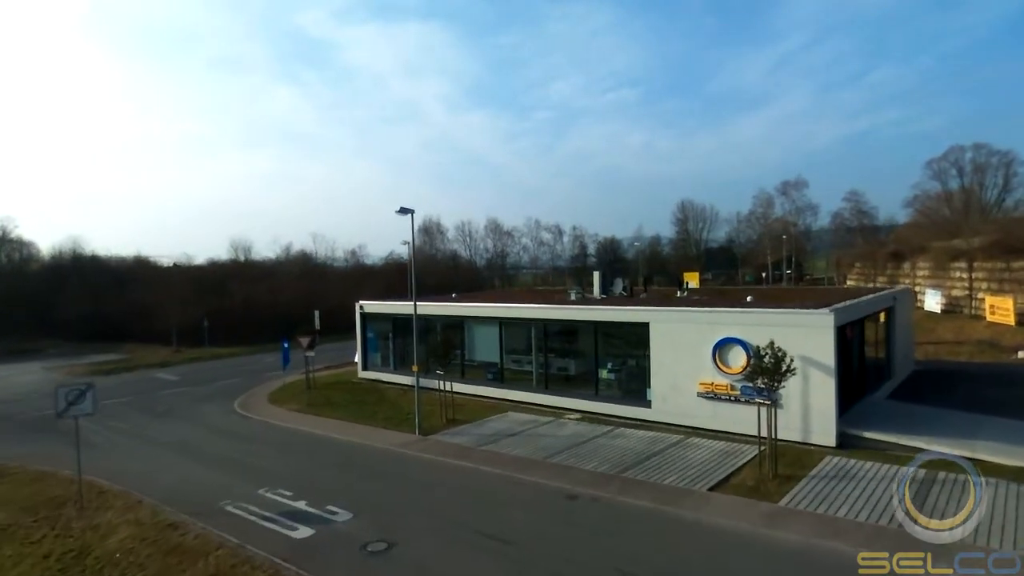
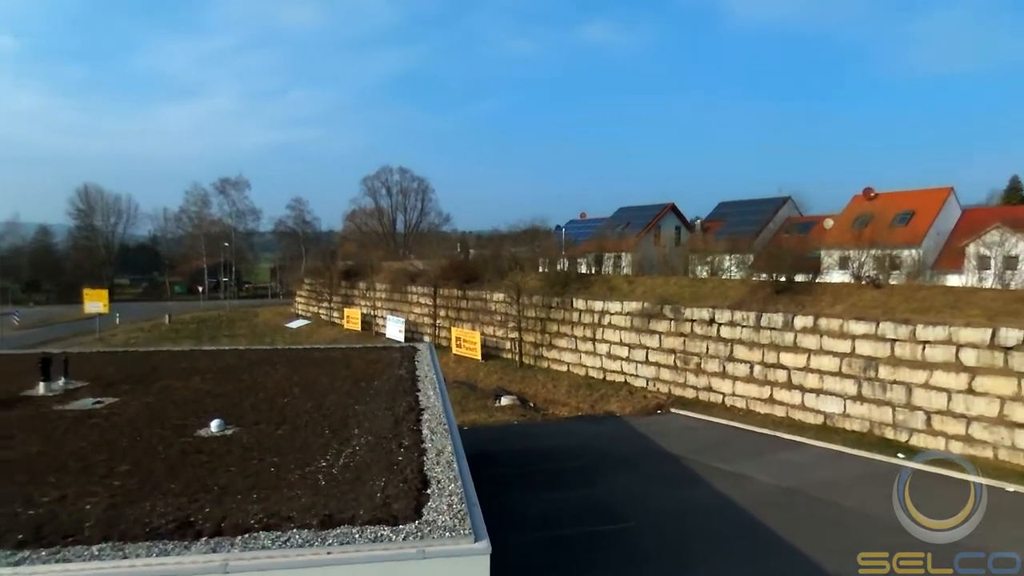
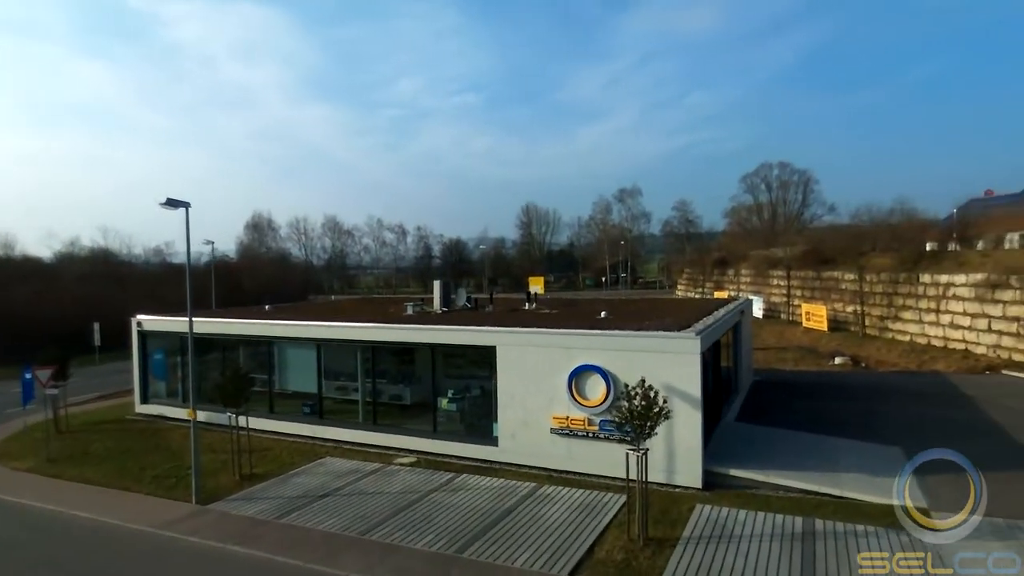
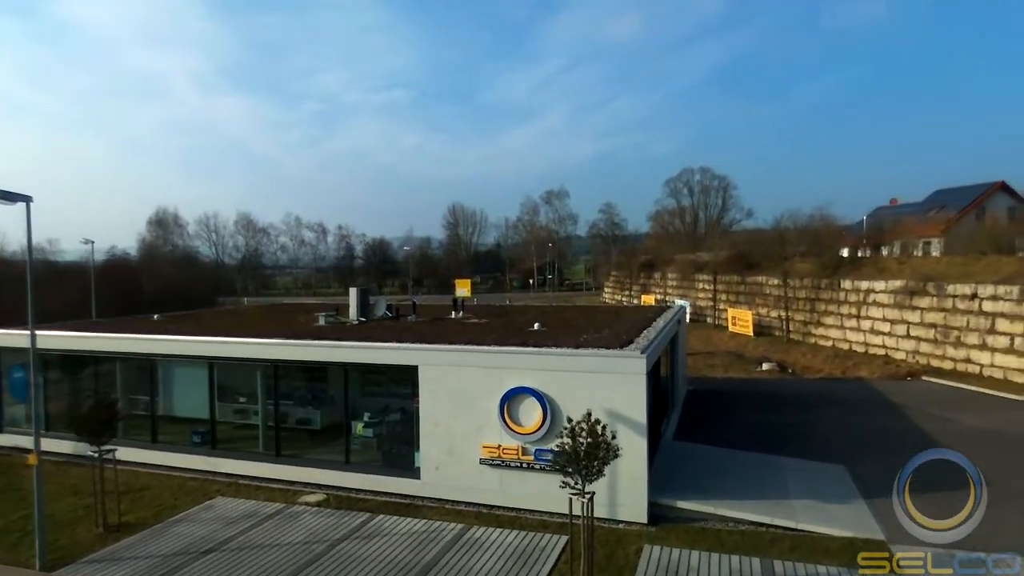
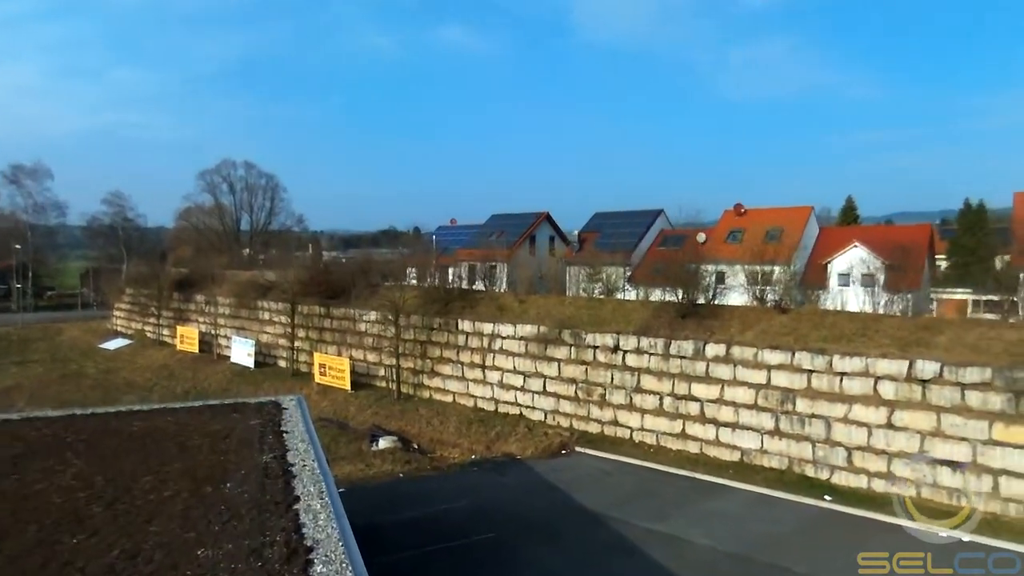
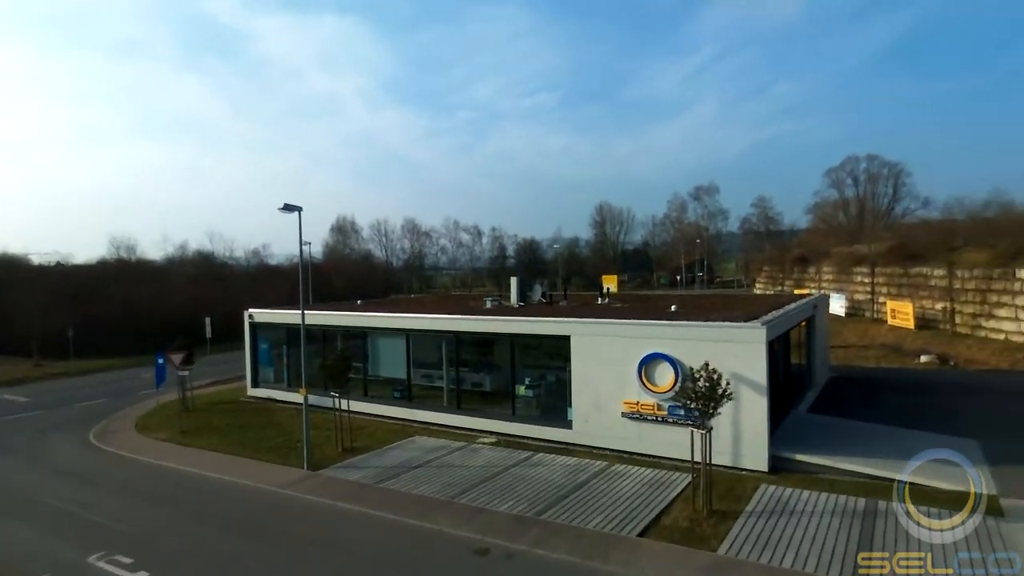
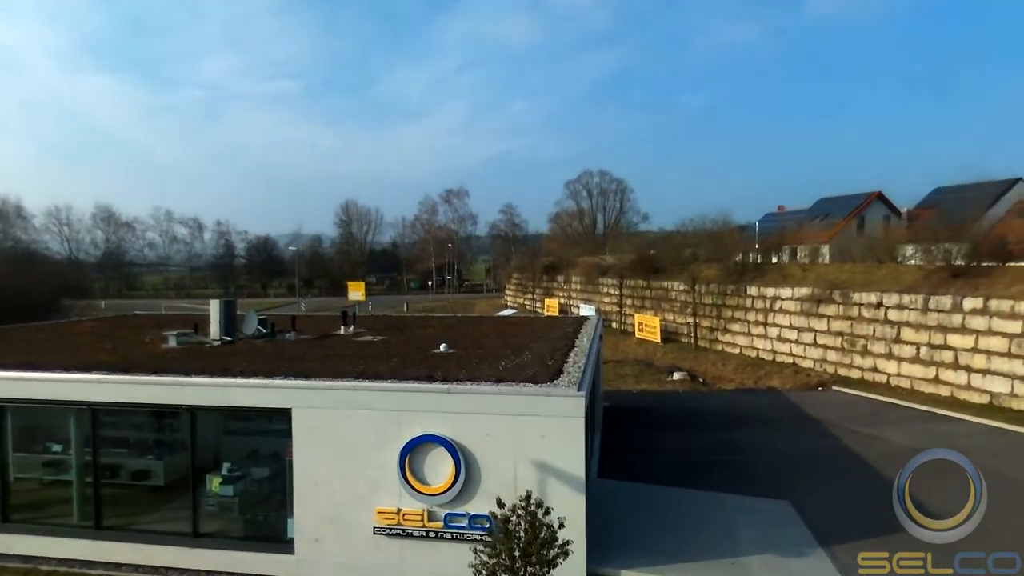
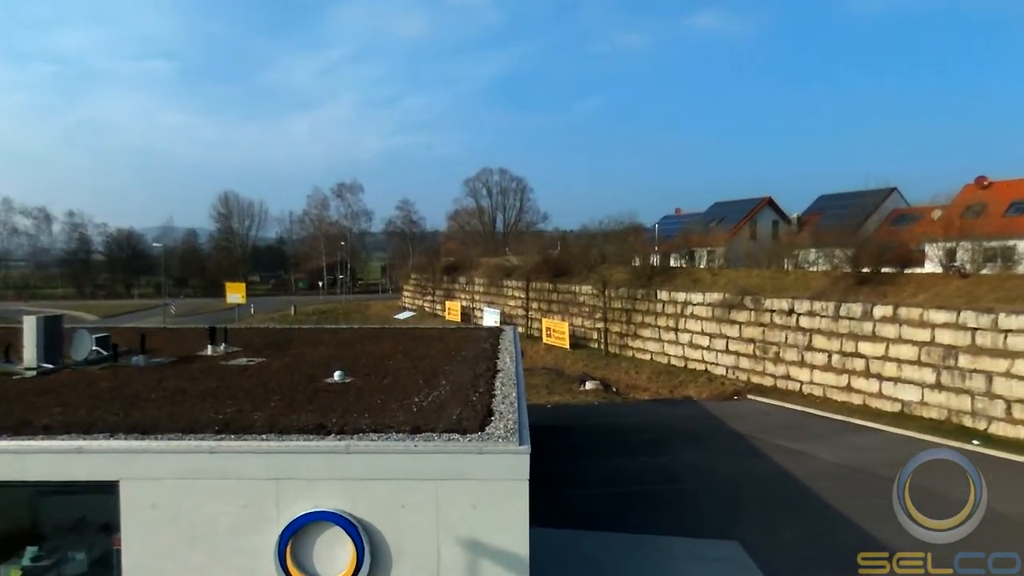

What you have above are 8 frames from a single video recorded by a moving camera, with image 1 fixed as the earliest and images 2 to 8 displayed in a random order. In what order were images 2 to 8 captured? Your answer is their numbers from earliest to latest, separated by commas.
6, 3, 4, 7, 8, 2, 5
